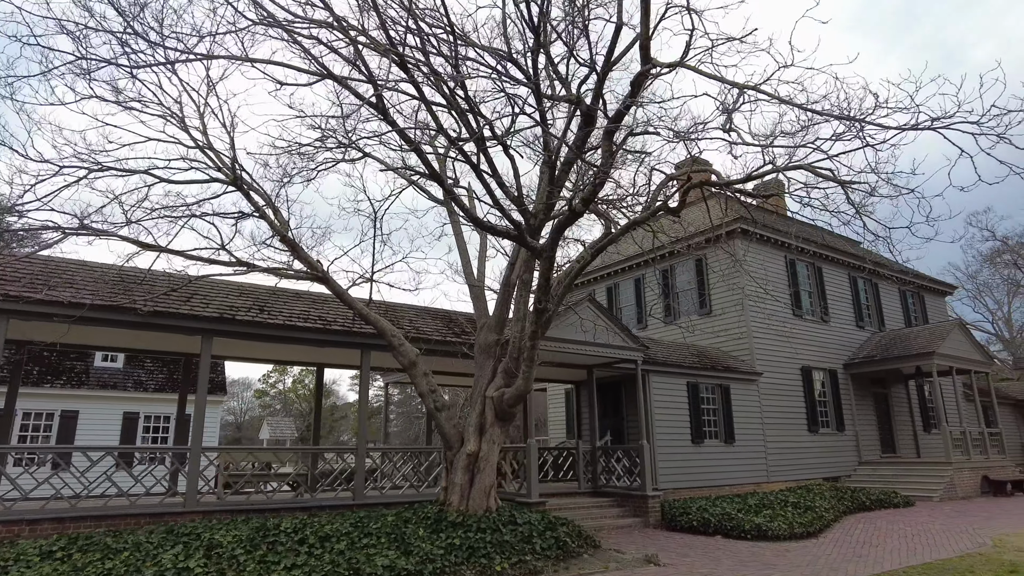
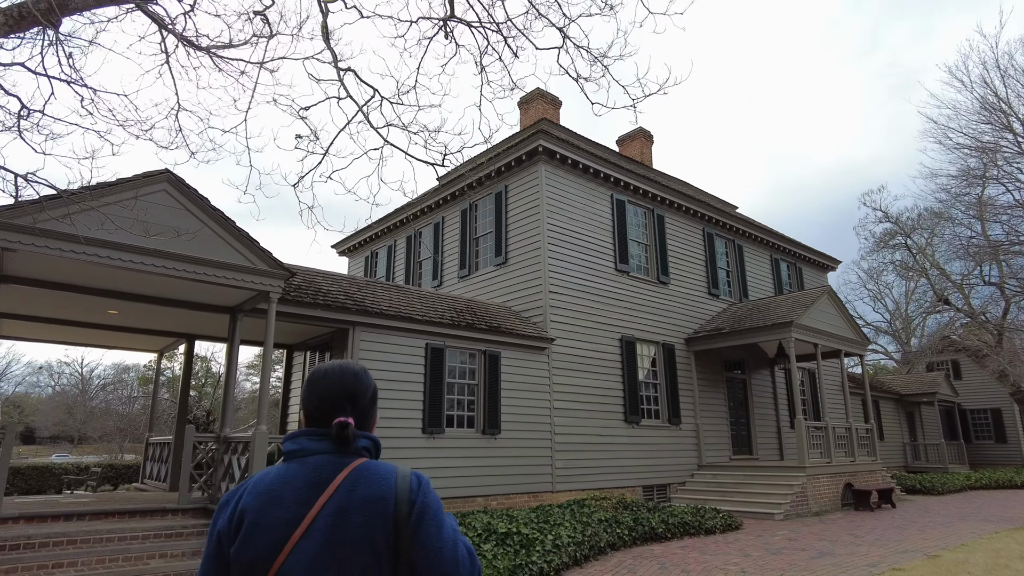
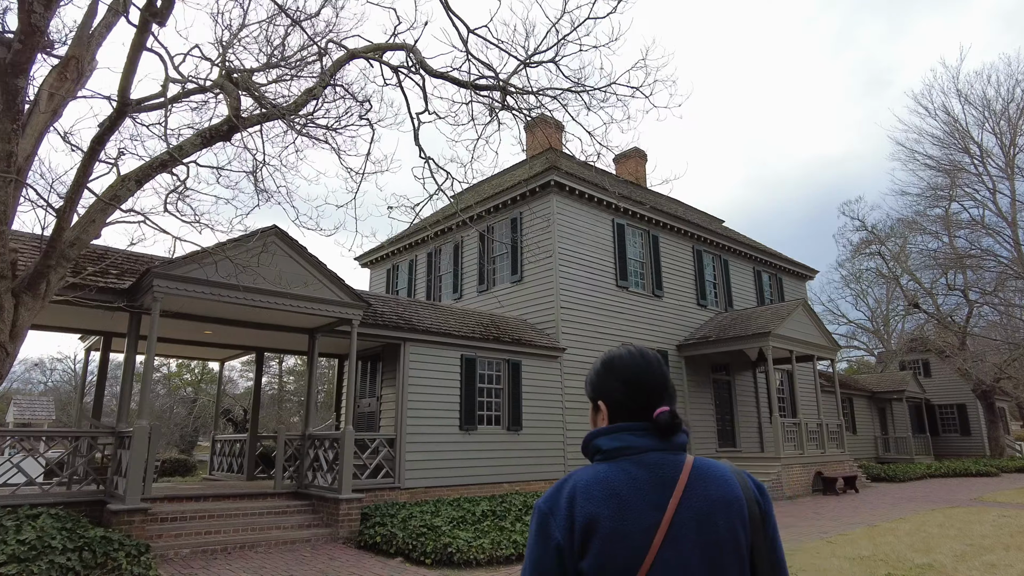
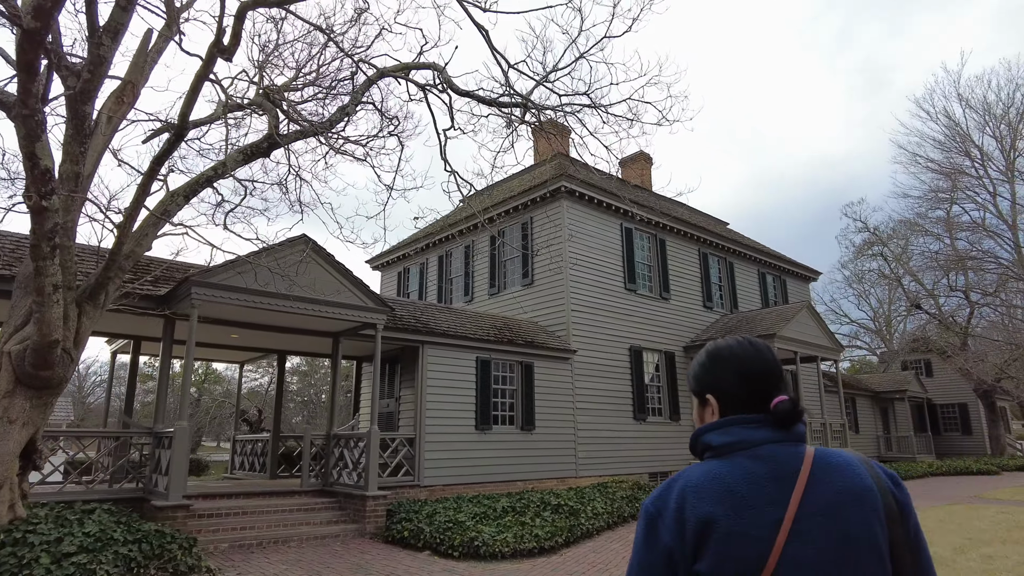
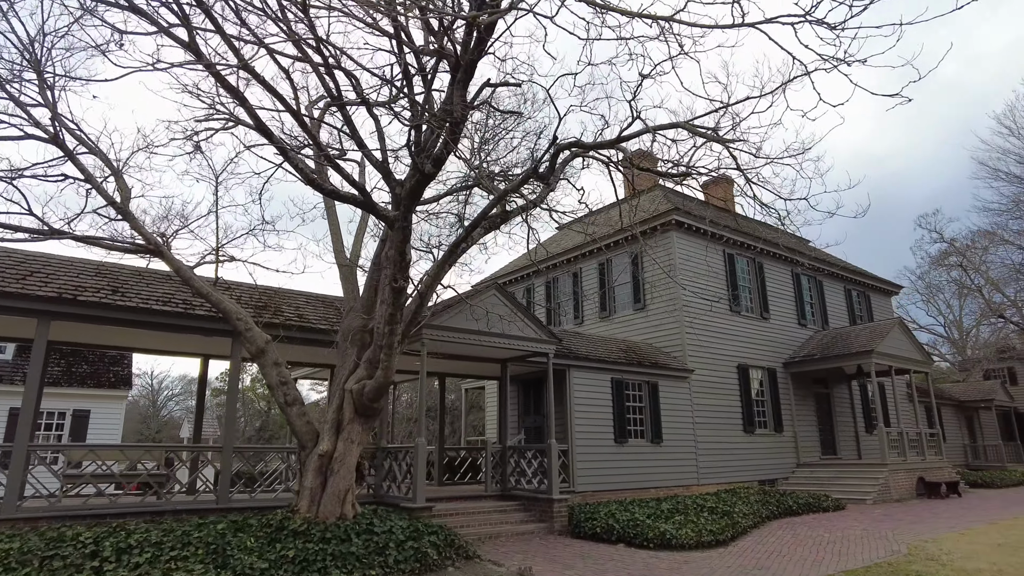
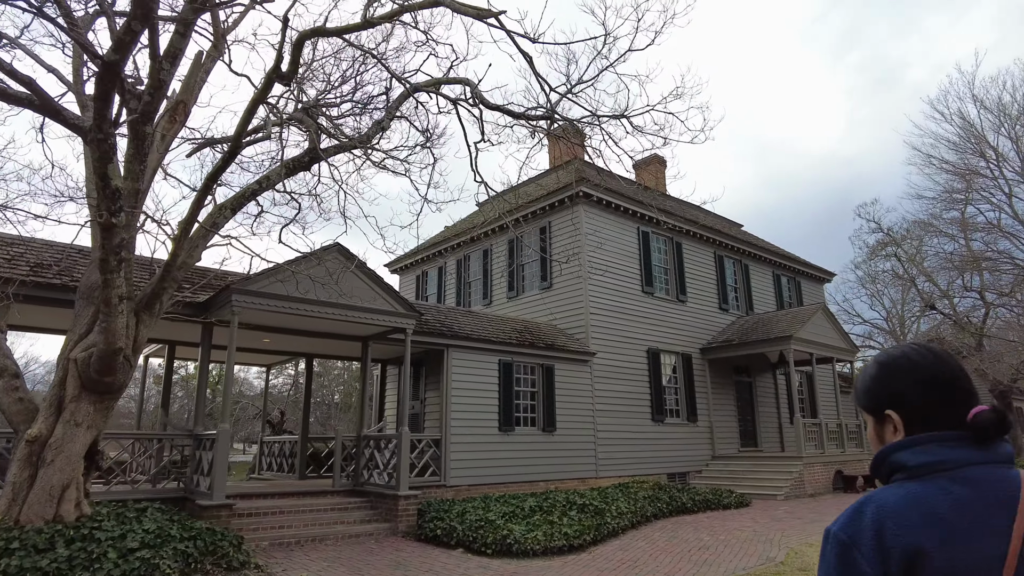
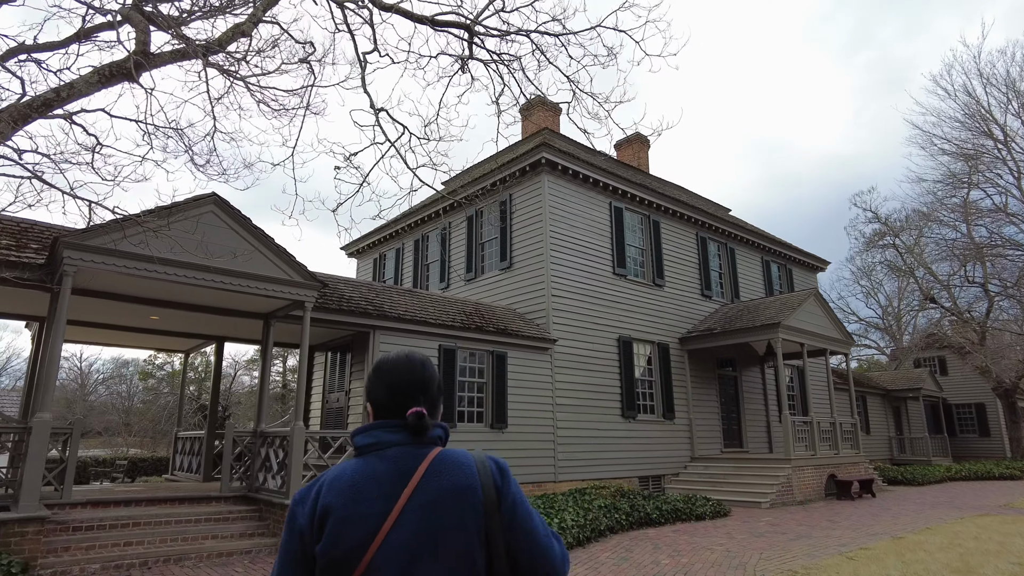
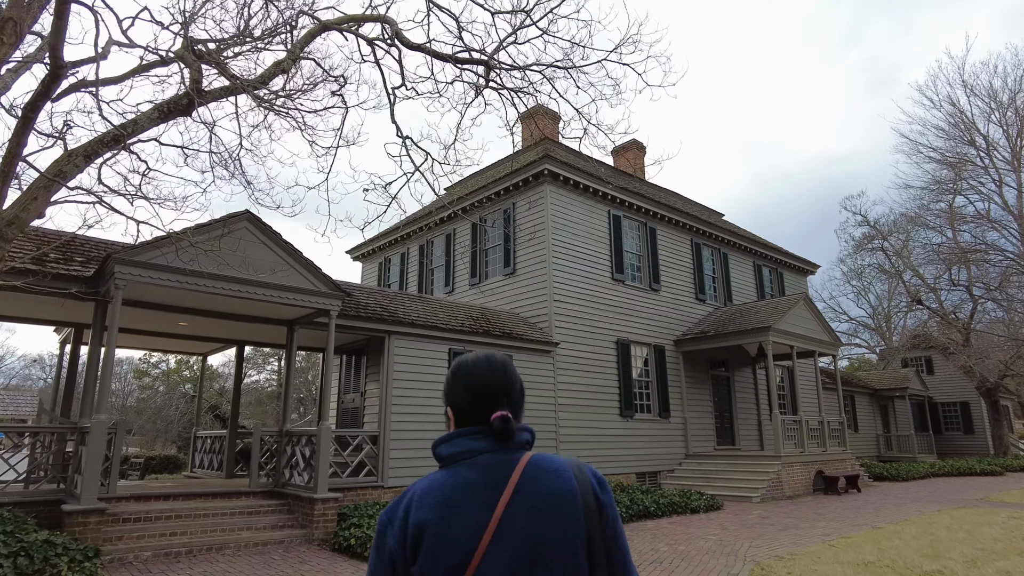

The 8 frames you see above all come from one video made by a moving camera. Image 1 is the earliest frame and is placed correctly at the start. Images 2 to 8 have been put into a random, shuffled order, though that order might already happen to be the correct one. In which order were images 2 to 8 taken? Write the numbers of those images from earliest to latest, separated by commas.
5, 6, 4, 3, 8, 7, 2
